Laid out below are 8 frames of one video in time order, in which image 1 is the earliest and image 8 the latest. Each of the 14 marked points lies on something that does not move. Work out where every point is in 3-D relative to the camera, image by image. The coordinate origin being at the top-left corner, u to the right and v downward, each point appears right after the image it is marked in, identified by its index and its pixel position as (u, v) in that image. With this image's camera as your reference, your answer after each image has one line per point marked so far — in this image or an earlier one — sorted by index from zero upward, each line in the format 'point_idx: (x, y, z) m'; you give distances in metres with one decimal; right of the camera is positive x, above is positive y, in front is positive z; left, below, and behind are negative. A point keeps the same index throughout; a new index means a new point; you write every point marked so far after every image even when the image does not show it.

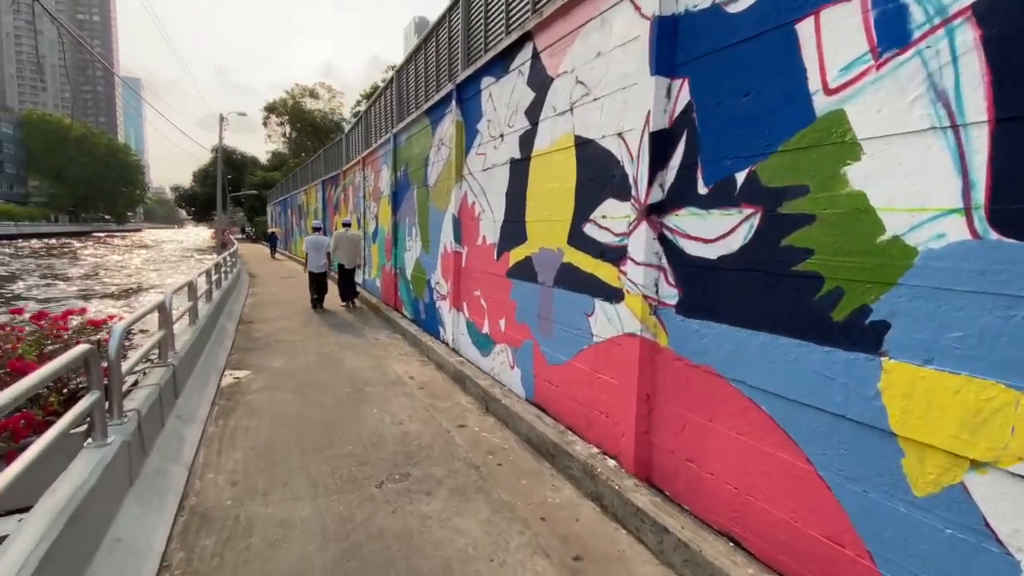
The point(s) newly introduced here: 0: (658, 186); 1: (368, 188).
0: (+1.3, +0.9, +3.5) m
1: (-4.9, +3.3, +13.3) m
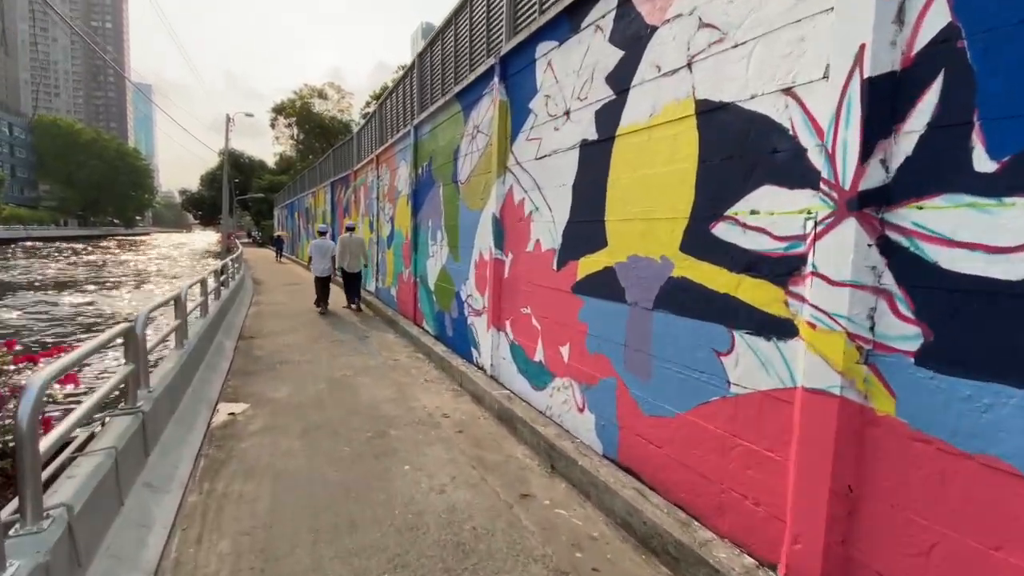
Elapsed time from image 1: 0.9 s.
0: (+2.1, +0.7, +2.3) m
1: (-4.0, +3.0, +12.1) m
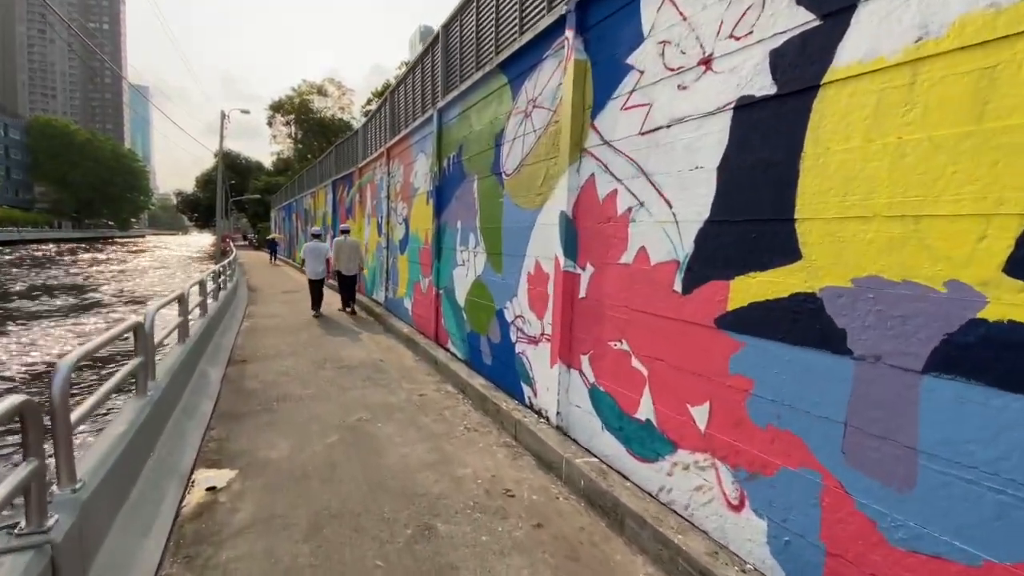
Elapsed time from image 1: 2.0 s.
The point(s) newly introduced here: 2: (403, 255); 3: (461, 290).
0: (+3.0, +0.5, +0.8) m
1: (-3.1, +2.7, +10.6) m
2: (-2.8, +0.8, +10.0) m
3: (-1.0, 0.0, +7.0) m
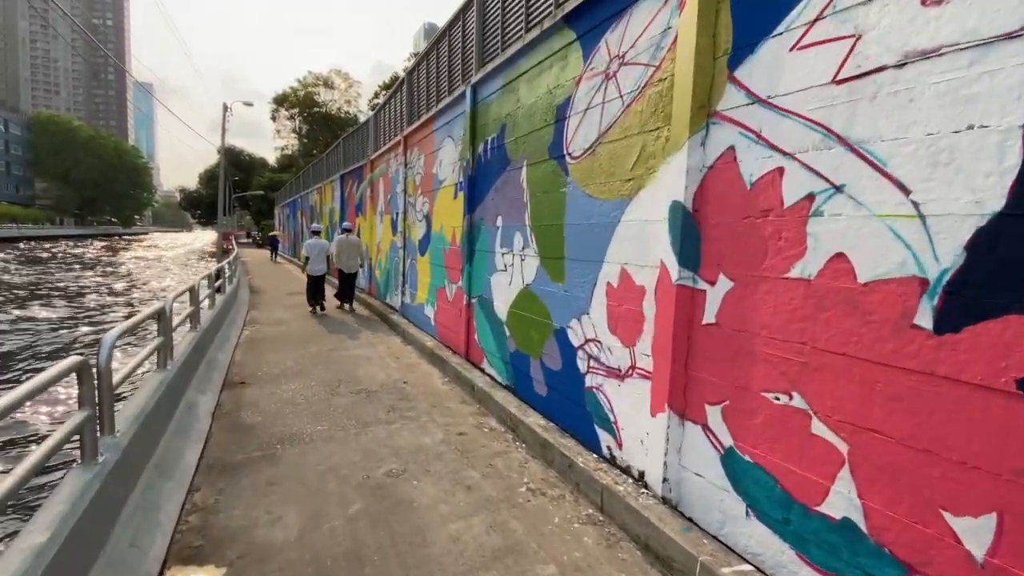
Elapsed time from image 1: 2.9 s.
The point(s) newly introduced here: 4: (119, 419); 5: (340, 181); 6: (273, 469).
0: (+3.7, +0.3, -0.4) m
1: (-2.3, +2.6, +9.4) m
2: (-2.0, +0.7, +8.8) m
3: (-0.2, -0.2, +5.8) m
4: (-3.6, -1.2, +3.6) m
5: (-7.7, +4.8, +17.8) m
6: (-2.5, -1.9, +4.1) m
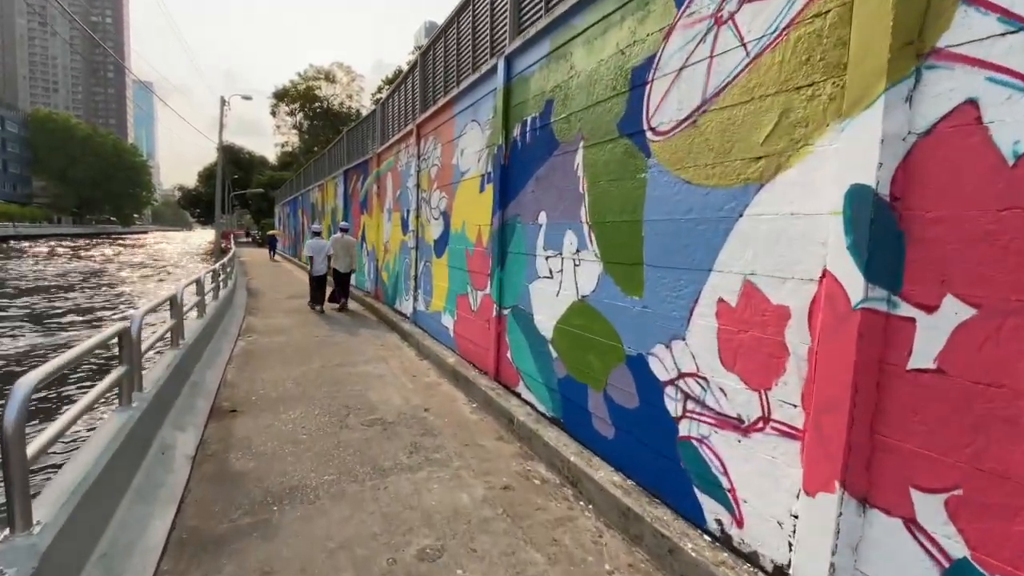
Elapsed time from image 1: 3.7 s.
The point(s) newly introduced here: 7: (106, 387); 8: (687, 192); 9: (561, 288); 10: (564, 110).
0: (+4.3, +0.1, -1.4) m
1: (-1.8, +2.5, +8.4) m
2: (-1.4, +0.6, +7.8) m
3: (+0.4, -0.3, +4.8) m
4: (-3.1, -1.4, +2.6) m
5: (-7.1, +4.7, +16.7) m
6: (-1.9, -2.0, +3.1) m
7: (-3.5, -0.8, +3.5) m
8: (+1.4, +0.7, +3.1) m
9: (+0.6, 0.0, +4.5) m
10: (+0.6, +2.0, +4.4) m
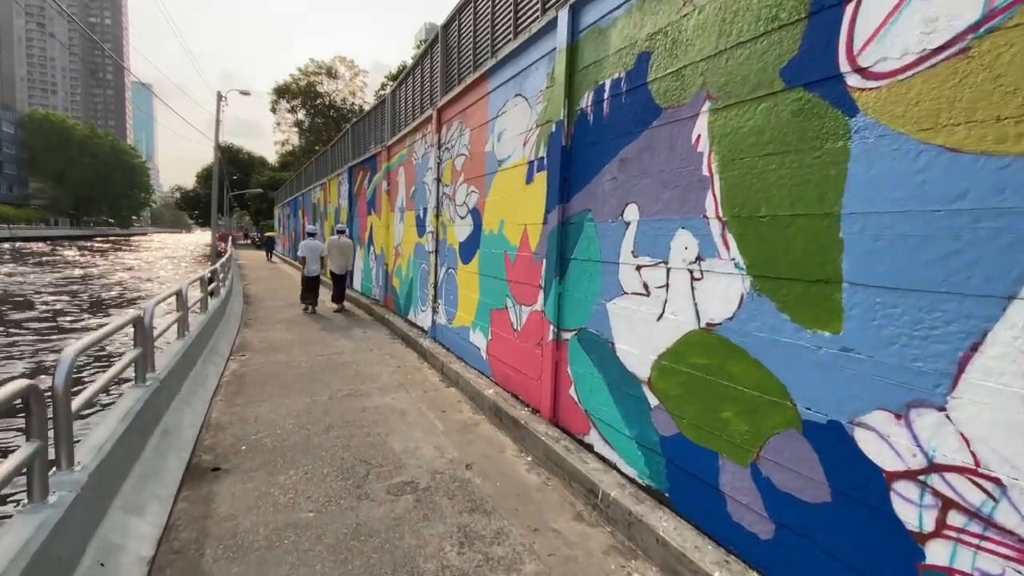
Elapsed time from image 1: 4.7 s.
0: (+5.0, 0.0, -2.7) m
1: (-1.1, +2.3, +7.1) m
2: (-0.7, +0.4, +6.6) m
3: (+1.1, -0.5, +3.6) m
4: (-2.4, -1.5, +1.4) m
5: (-6.5, +4.5, +15.5) m
6: (-1.2, -2.2, +1.8) m
7: (-2.8, -1.0, +2.2) m
8: (+2.1, +0.6, +1.9) m
9: (+1.3, -0.2, +3.2) m
10: (+1.3, +1.8, +3.2) m
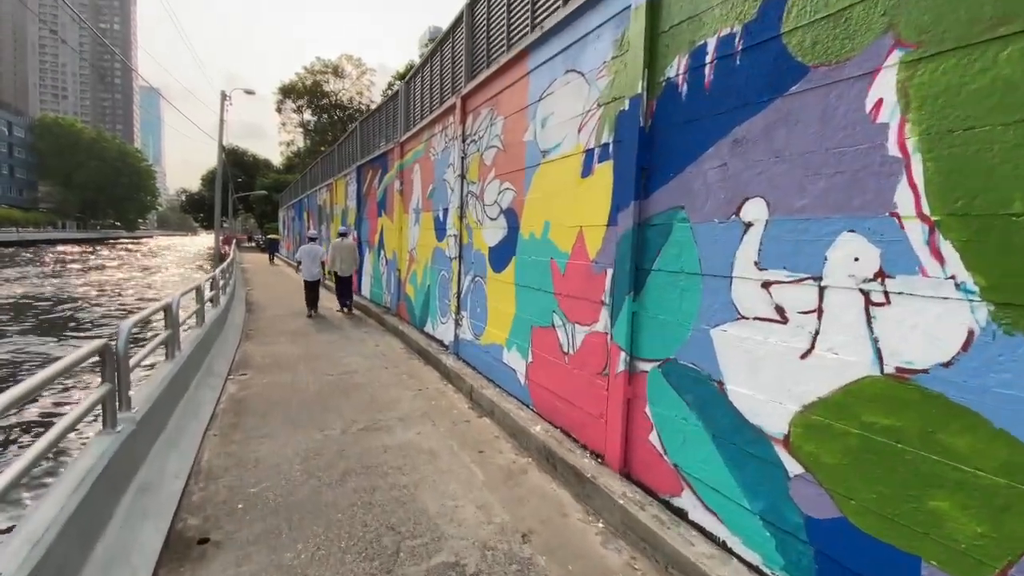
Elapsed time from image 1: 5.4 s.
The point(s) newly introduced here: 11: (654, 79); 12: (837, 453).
0: (+5.5, -0.1, -3.6) m
1: (-0.5, +2.1, +6.3) m
2: (-0.2, +0.2, +5.7) m
3: (+1.6, -0.6, +2.7) m
4: (-1.8, -1.7, +0.5) m
5: (-5.8, +4.3, +14.7) m
6: (-0.7, -2.3, +1.0) m
7: (-2.3, -1.1, +1.4) m
8: (+2.6, +0.4, +1.0) m
9: (+1.8, -0.3, +2.4) m
10: (+1.8, +1.6, +2.3) m
11: (+1.2, +1.7, +3.3) m
12: (+1.8, -0.9, +2.3) m
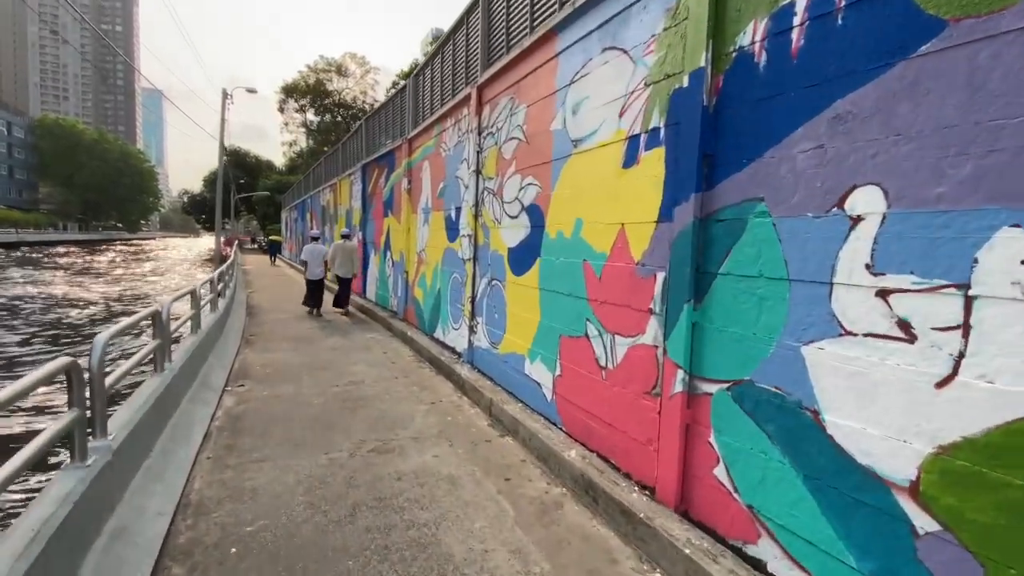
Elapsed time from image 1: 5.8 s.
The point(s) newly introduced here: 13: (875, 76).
0: (+5.7, -0.2, -4.1) m
1: (-0.2, +2.0, +5.8) m
2: (+0.1, +0.2, +5.2) m
3: (+1.9, -0.7, +2.2) m
4: (-1.6, -1.7, 0.0) m
5: (-5.5, +4.2, +14.3) m
6: (-0.4, -2.4, +0.5) m
7: (-2.0, -1.2, +0.9) m
8: (+2.9, +0.4, +0.5) m
9: (+2.1, -0.4, +1.9) m
10: (+2.1, +1.6, +1.8) m
11: (+1.5, +1.7, +2.8) m
12: (+2.1, -1.0, +1.8) m
13: (+1.9, +1.1, +2.1) m
